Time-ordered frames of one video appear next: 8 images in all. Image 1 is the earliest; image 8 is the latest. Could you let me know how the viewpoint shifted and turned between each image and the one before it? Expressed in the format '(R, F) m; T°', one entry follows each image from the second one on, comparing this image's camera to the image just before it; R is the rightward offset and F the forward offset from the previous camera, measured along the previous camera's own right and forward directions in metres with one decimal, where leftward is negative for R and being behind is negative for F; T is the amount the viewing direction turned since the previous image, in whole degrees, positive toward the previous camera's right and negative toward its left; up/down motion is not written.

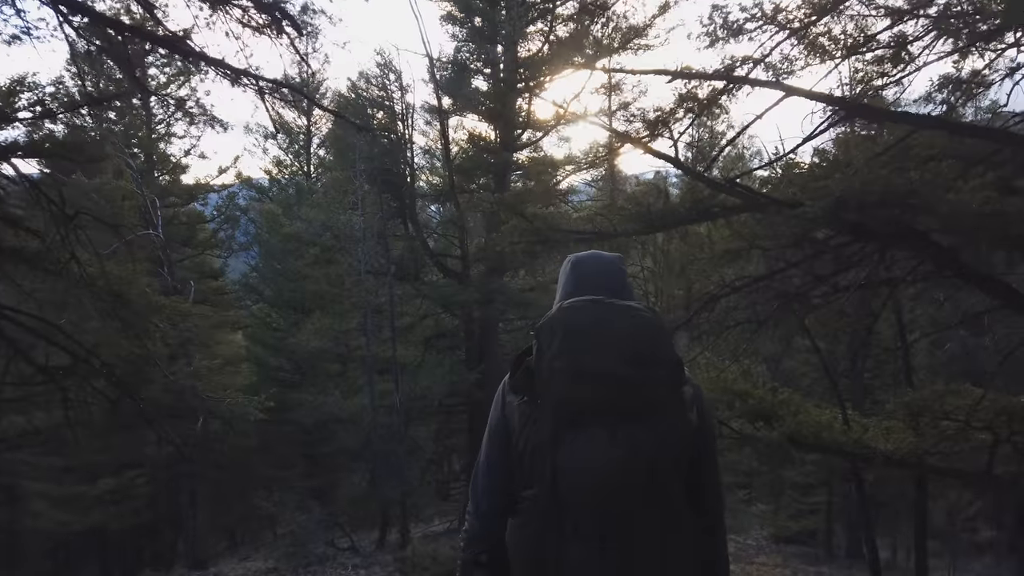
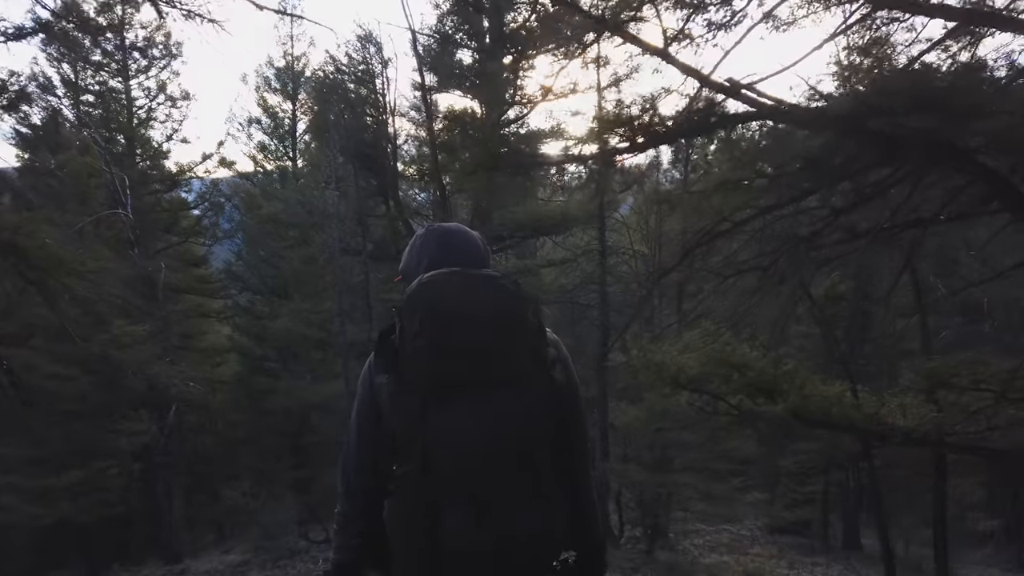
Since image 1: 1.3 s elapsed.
(+0.1, +0.6) m; 0°
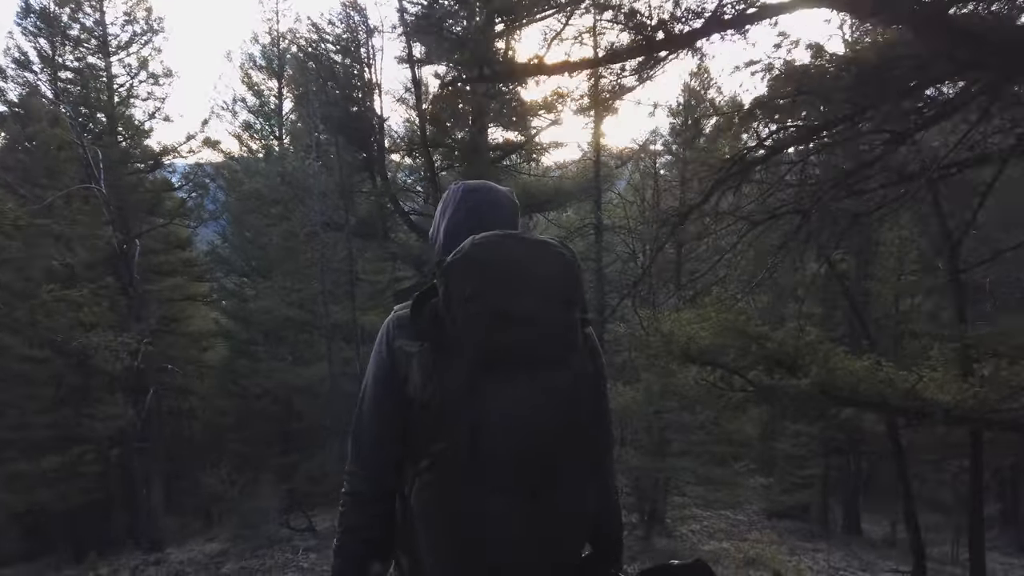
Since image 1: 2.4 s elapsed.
(0.0, +0.5) m; +1°
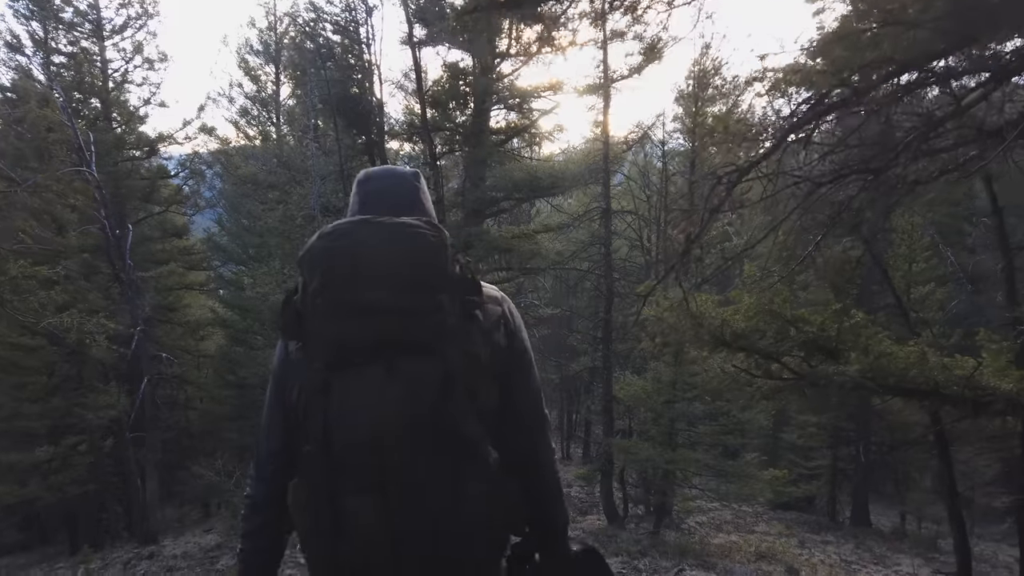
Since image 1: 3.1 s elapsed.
(-0.1, +0.3) m; 0°
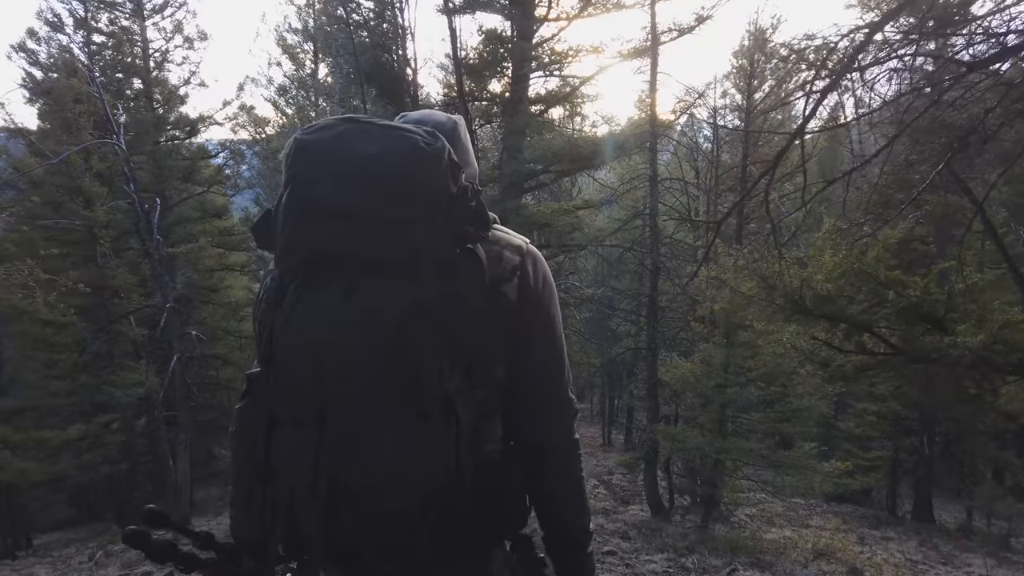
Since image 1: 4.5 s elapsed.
(+0.1, +0.6) m; -3°
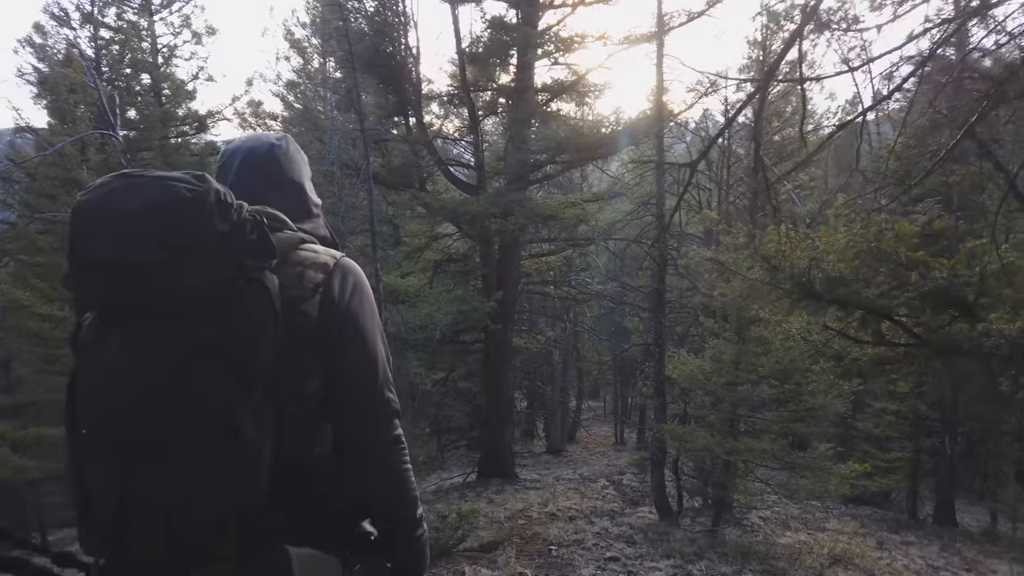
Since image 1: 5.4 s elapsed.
(+0.2, +0.4) m; -1°
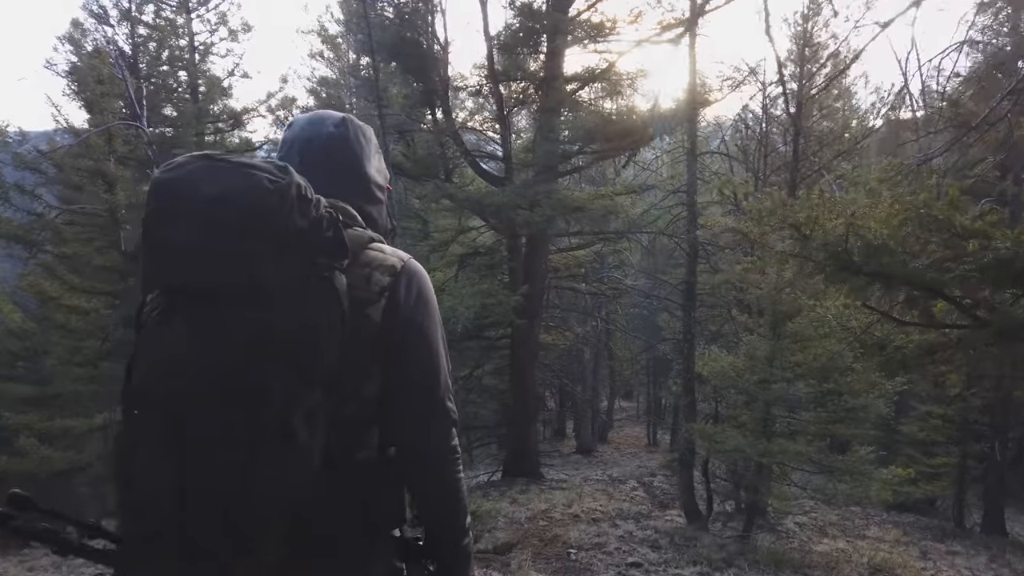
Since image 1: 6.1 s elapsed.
(+0.1, +0.3) m; -3°
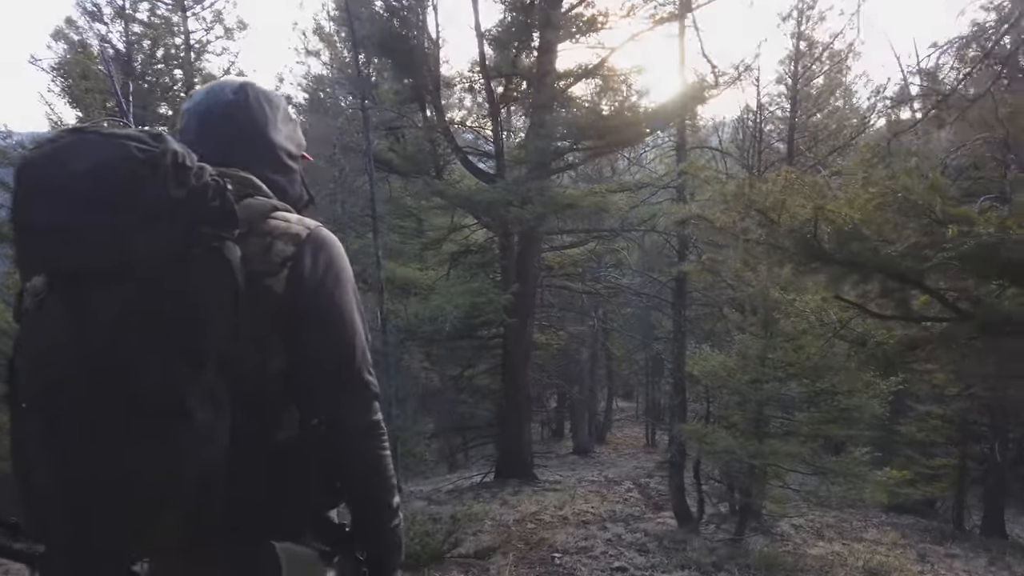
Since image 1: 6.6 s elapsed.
(+0.2, +0.2) m; 0°
